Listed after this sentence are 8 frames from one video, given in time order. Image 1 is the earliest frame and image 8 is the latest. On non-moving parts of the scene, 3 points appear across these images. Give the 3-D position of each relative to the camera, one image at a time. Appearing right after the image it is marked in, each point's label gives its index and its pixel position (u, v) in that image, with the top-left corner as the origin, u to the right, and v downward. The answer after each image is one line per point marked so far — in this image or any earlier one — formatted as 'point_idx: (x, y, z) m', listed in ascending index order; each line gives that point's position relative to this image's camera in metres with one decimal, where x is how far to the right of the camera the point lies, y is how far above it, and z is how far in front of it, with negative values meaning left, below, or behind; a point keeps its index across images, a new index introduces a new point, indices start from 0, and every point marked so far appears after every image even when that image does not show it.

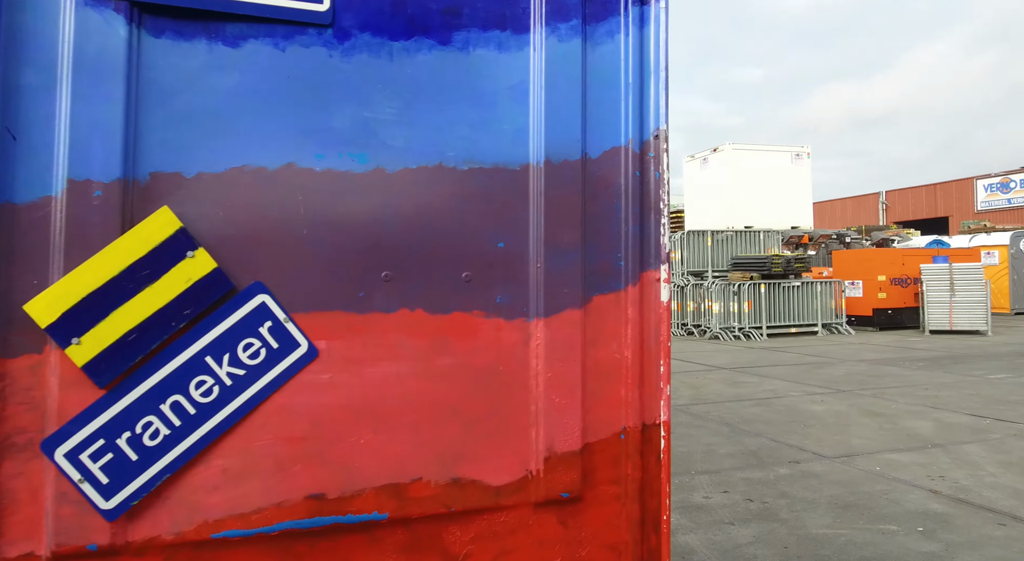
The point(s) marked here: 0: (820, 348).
0: (+6.6, -1.4, +14.1) m
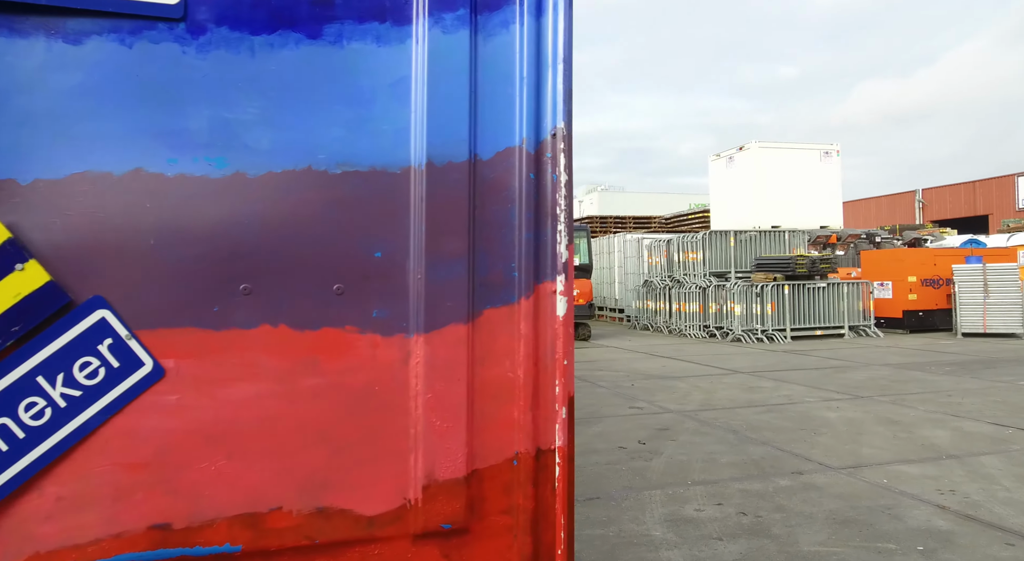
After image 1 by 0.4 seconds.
0: (+6.9, -1.5, +13.7) m
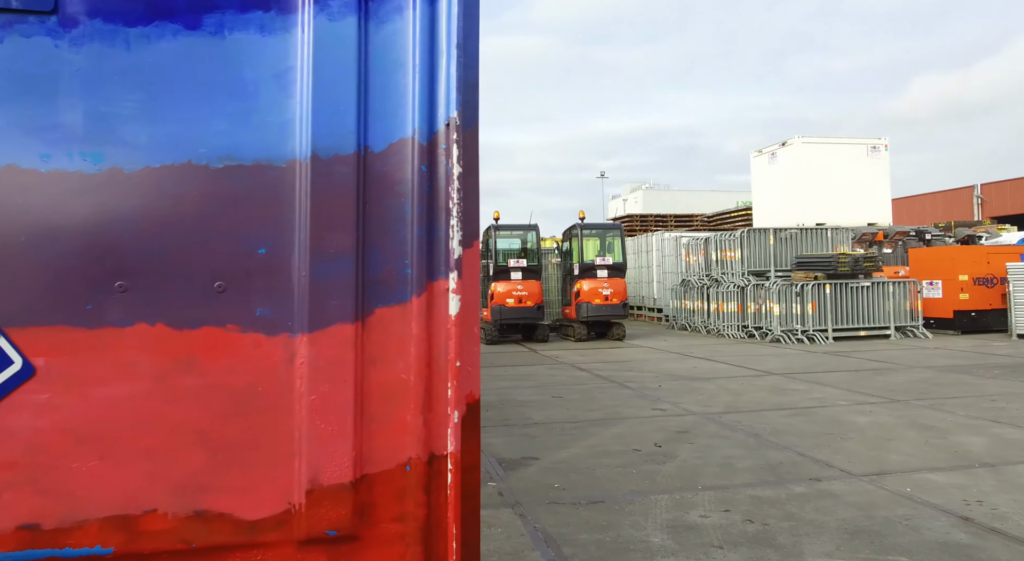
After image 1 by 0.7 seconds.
0: (+7.5, -1.4, +13.2) m
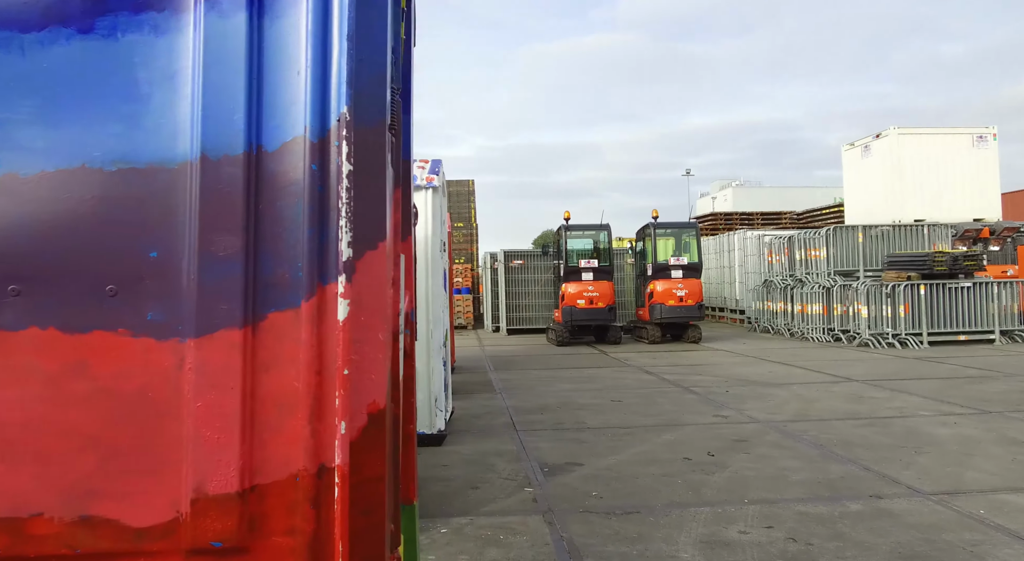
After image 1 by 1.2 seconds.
0: (+8.7, -1.4, +12.1) m
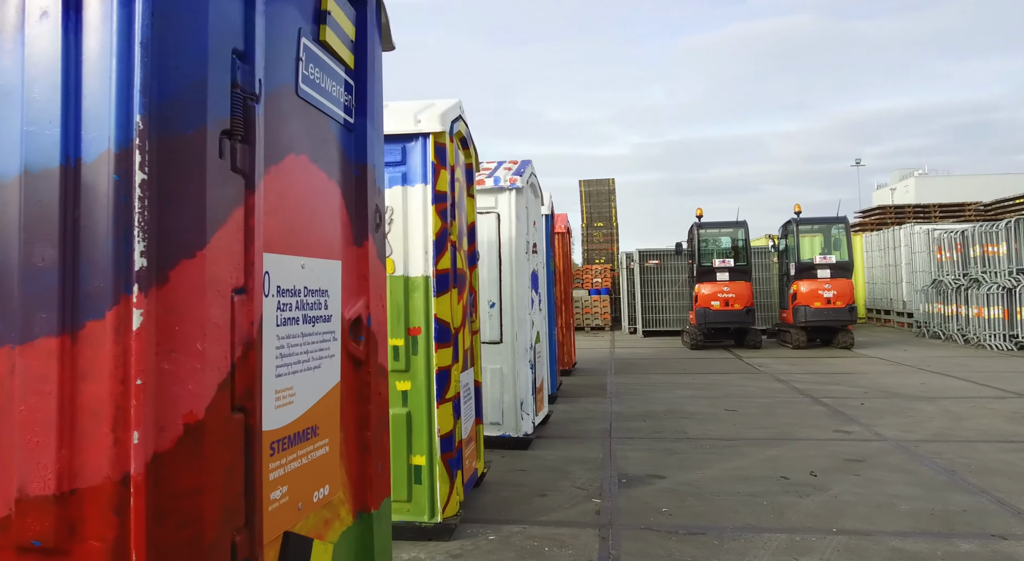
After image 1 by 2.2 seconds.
0: (+10.6, -1.4, +9.8) m
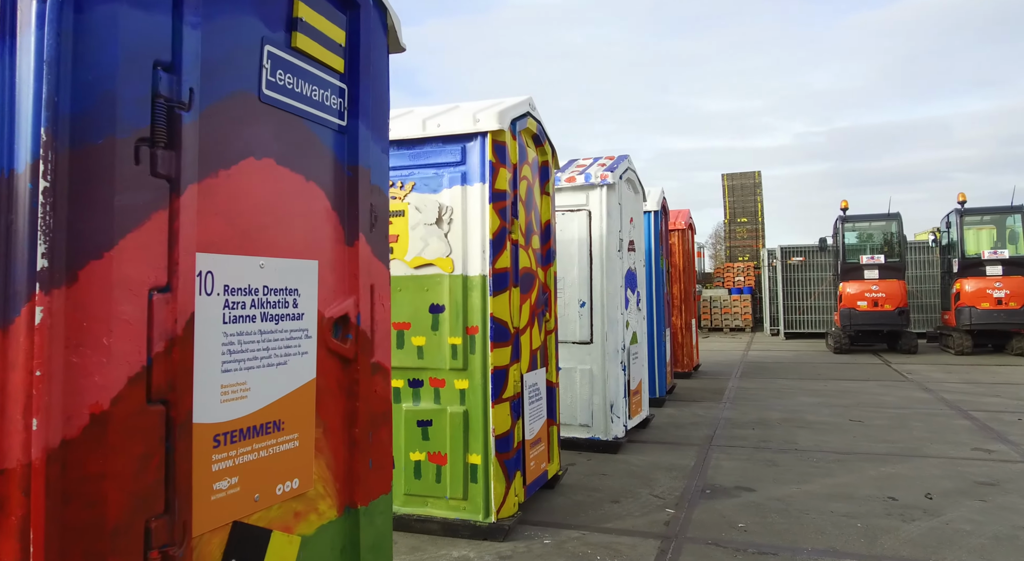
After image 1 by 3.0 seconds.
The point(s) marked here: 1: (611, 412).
0: (+11.9, -1.4, +7.4) m
1: (+1.0, -1.3, +6.7) m
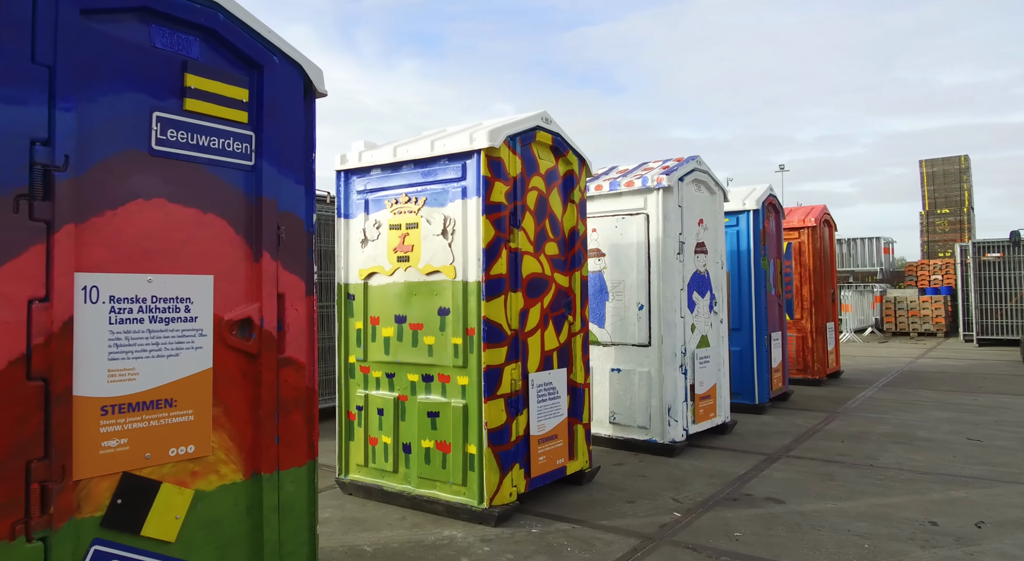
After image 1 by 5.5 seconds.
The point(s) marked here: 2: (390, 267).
0: (+12.2, -1.3, +4.5) m
1: (+1.6, -1.4, +6.6) m
2: (-0.9, +0.1, +5.0) m
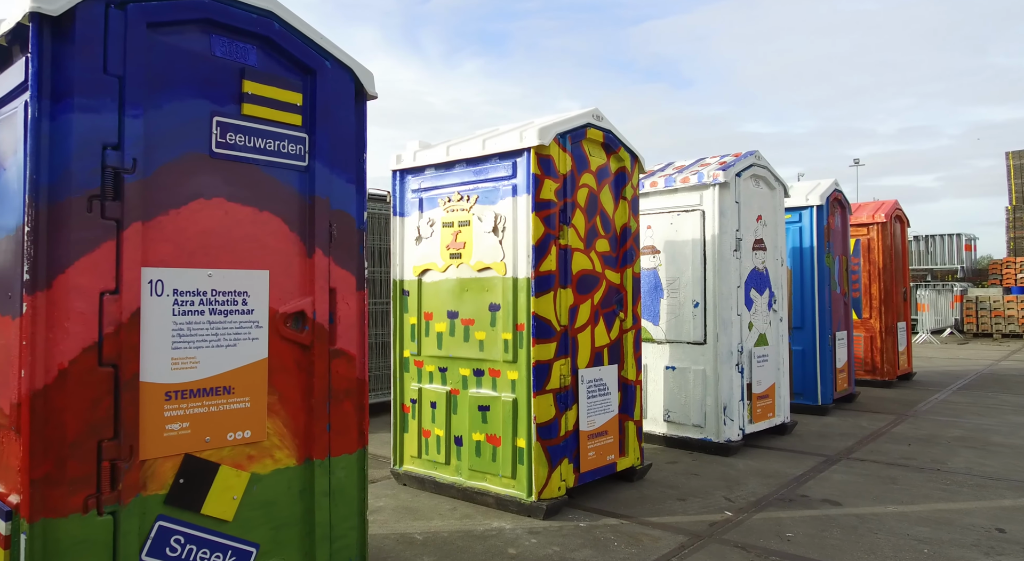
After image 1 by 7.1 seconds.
0: (+12.5, -1.3, +3.4) m
1: (+2.1, -1.3, +6.5) m
2: (-0.5, +0.1, +5.1) m
